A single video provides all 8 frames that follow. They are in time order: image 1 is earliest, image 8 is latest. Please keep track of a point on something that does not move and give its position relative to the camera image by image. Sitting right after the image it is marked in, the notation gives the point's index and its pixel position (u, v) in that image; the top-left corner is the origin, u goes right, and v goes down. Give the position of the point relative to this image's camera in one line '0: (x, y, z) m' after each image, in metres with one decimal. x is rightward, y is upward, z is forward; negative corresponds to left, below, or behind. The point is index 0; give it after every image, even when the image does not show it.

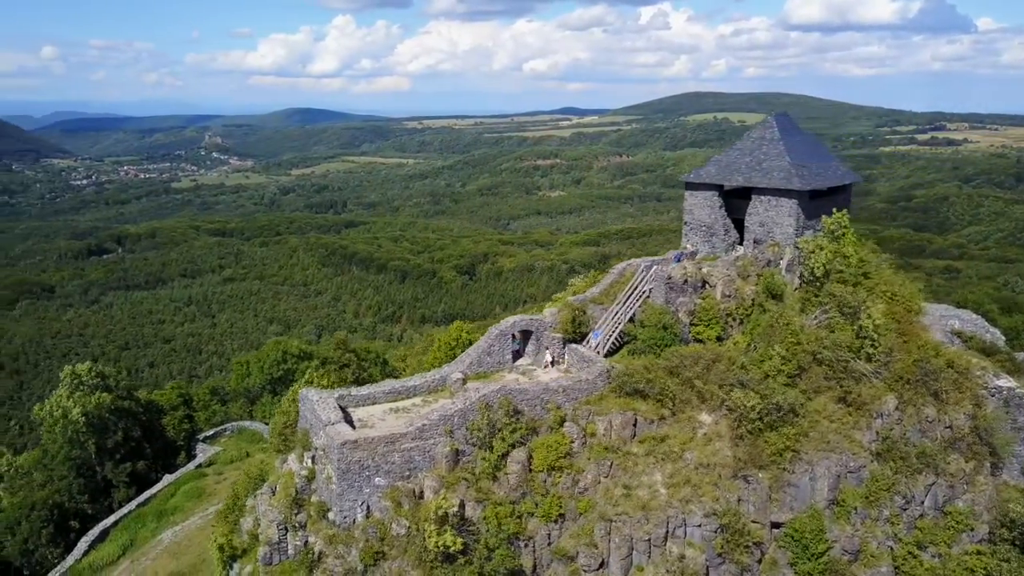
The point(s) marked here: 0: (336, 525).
0: (-3.0, -4.0, +13.8) m
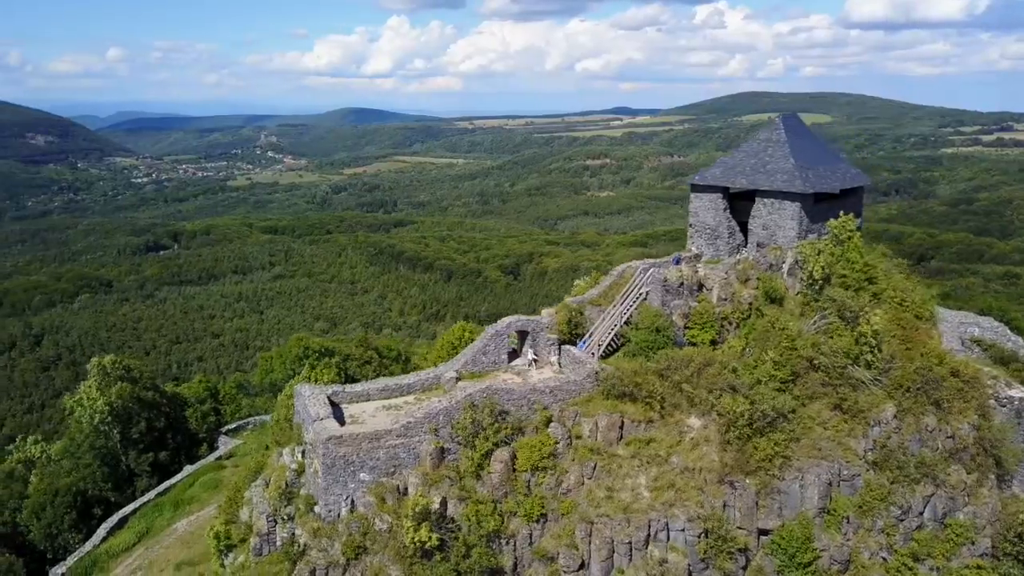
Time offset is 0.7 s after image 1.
0: (-3.3, -4.0, +14.0) m
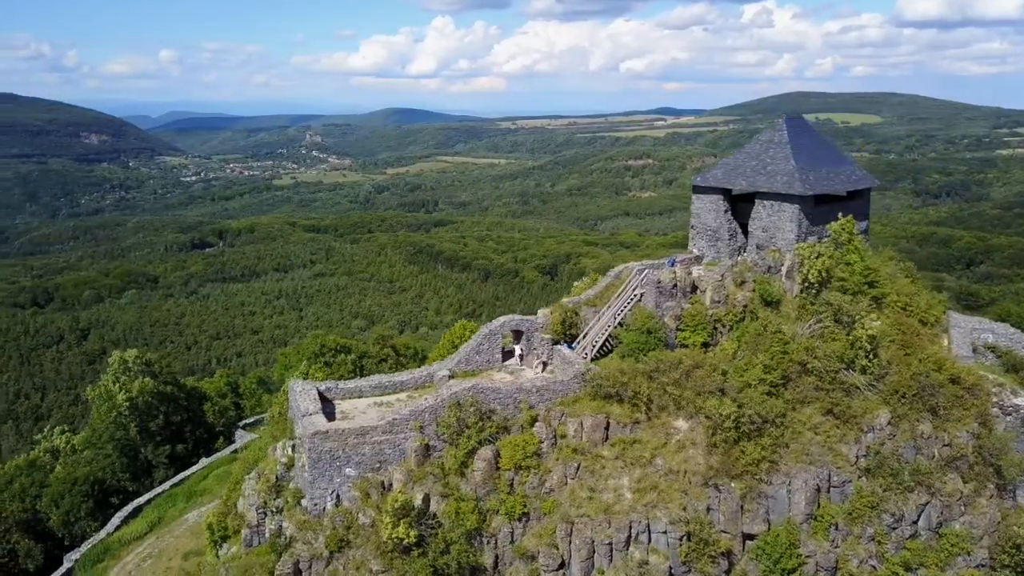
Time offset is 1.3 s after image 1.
0: (-3.6, -3.9, +14.3) m
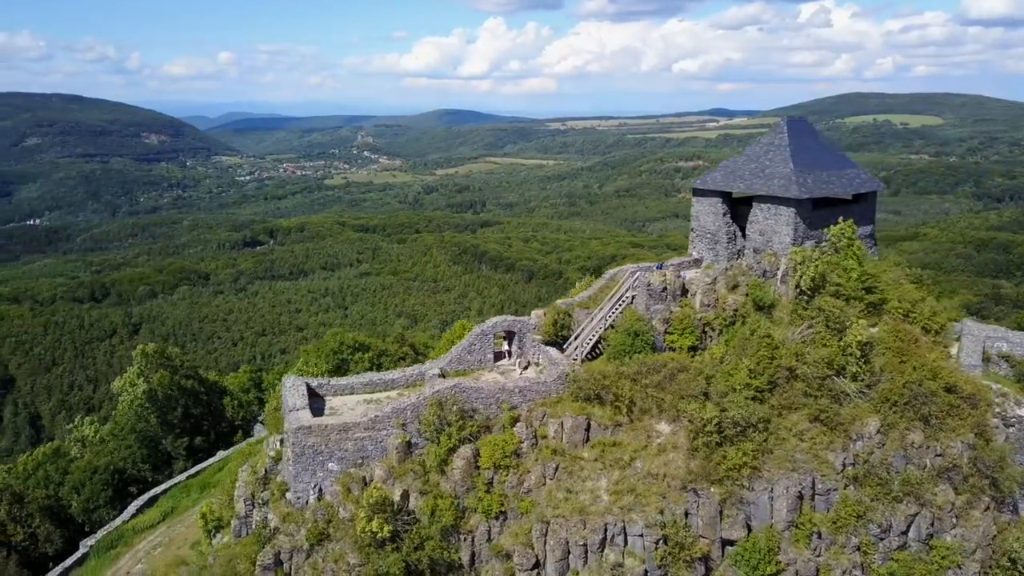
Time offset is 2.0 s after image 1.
0: (-4.0, -3.9, +14.6) m
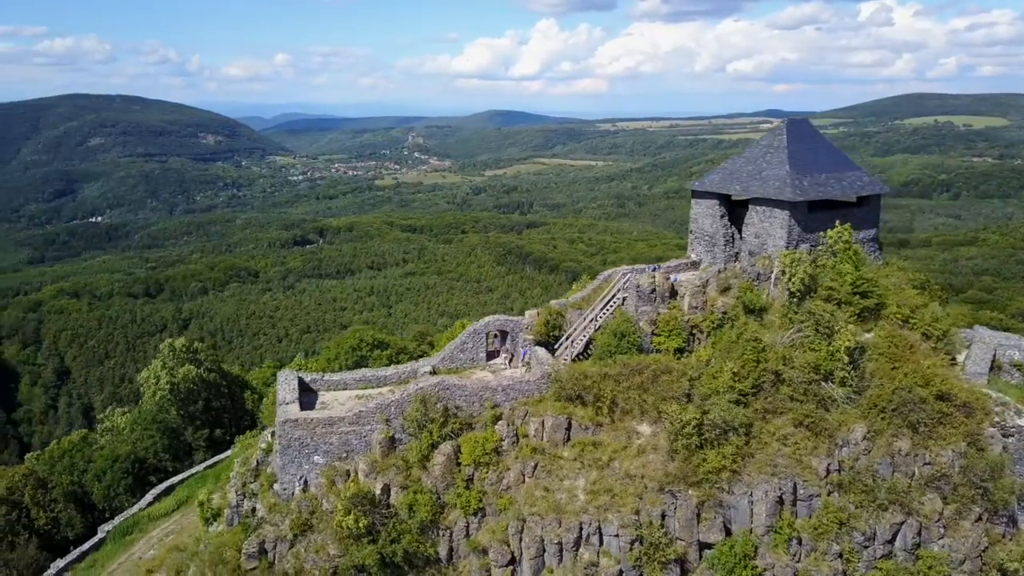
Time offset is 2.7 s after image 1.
0: (-4.3, -3.8, +15.1) m
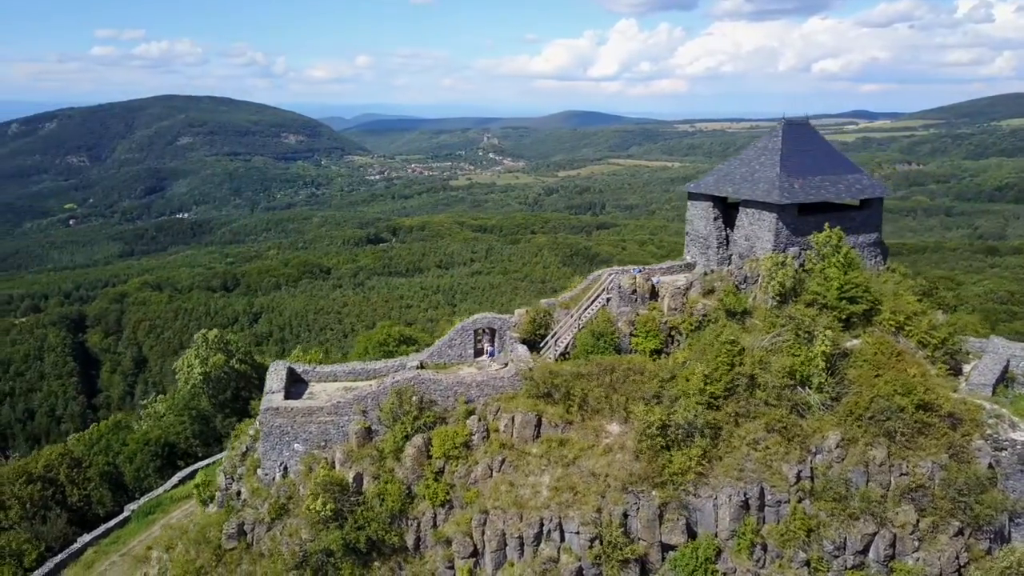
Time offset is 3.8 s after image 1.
0: (-4.9, -3.7, +15.7) m
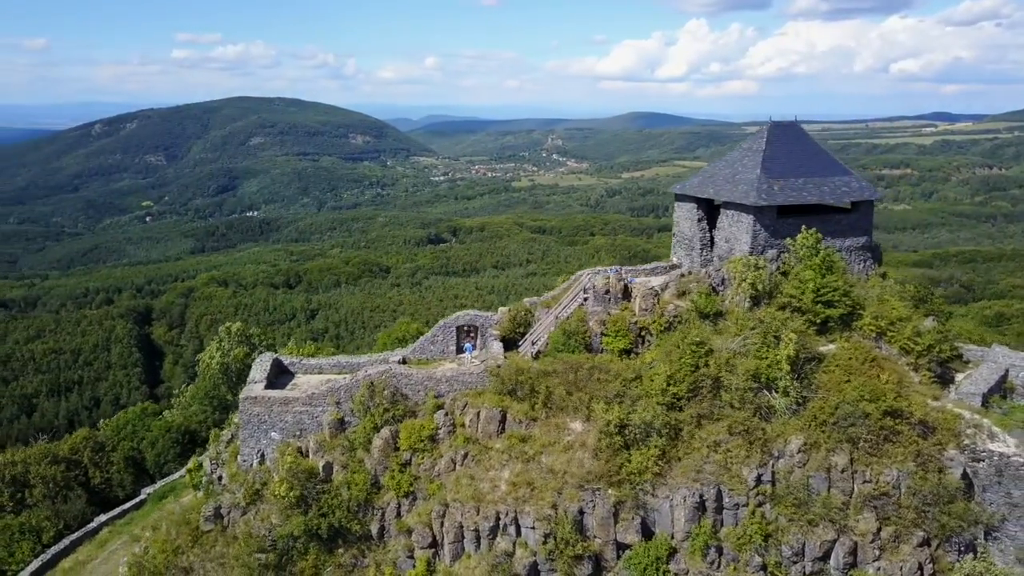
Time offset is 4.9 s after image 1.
0: (-5.5, -3.6, +16.4) m
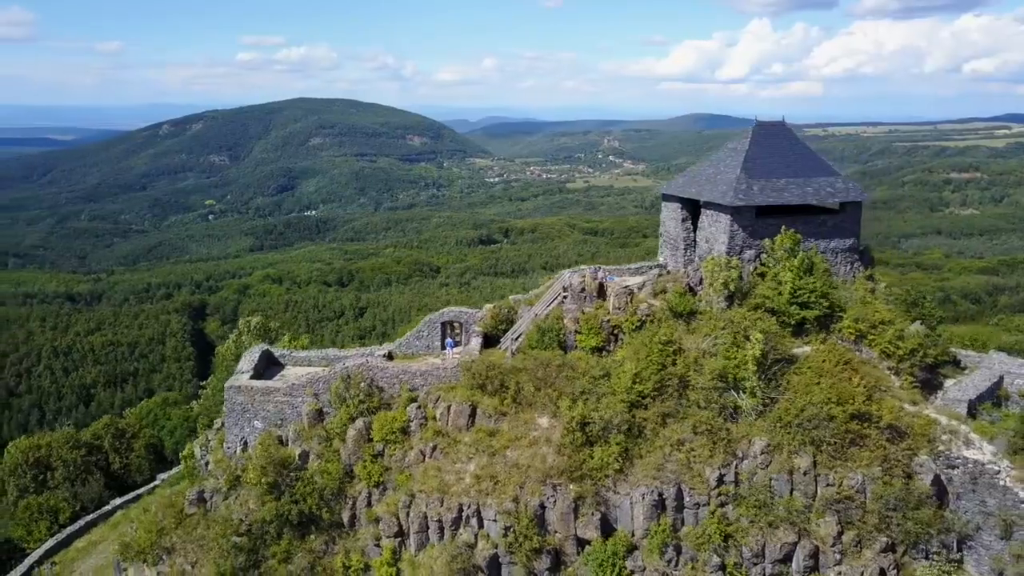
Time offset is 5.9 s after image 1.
0: (-6.0, -3.4, +17.0) m
